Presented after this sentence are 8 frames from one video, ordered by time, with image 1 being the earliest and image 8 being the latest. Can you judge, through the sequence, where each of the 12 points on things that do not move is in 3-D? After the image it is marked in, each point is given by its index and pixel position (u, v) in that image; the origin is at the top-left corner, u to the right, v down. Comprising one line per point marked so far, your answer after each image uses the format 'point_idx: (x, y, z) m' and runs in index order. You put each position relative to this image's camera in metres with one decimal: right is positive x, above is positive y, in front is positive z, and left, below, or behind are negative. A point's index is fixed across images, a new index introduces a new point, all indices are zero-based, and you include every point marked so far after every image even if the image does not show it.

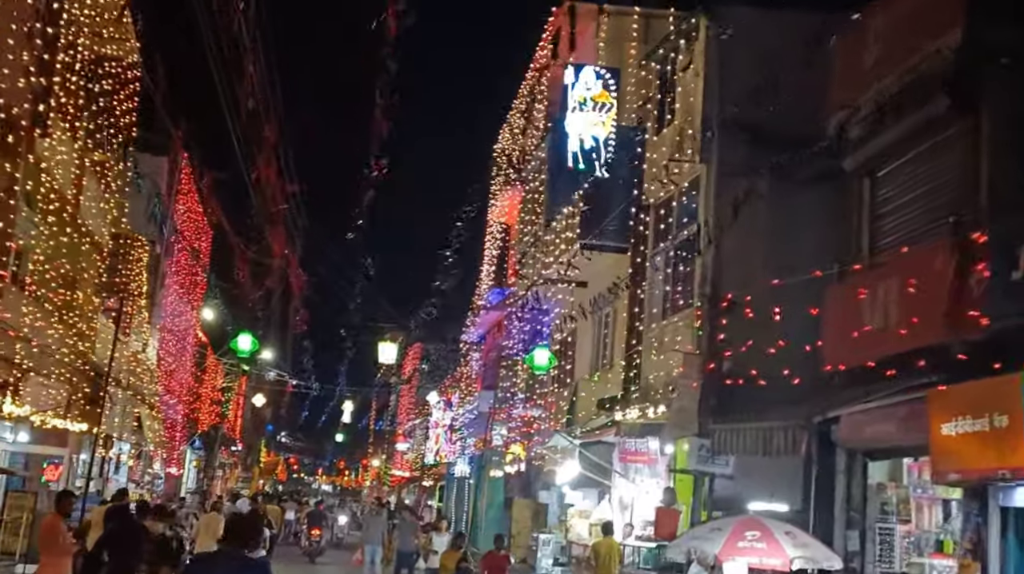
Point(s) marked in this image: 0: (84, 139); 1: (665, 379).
0: (-6.7, +2.3, +19.7) m
1: (+2.4, -1.4, +19.8) m
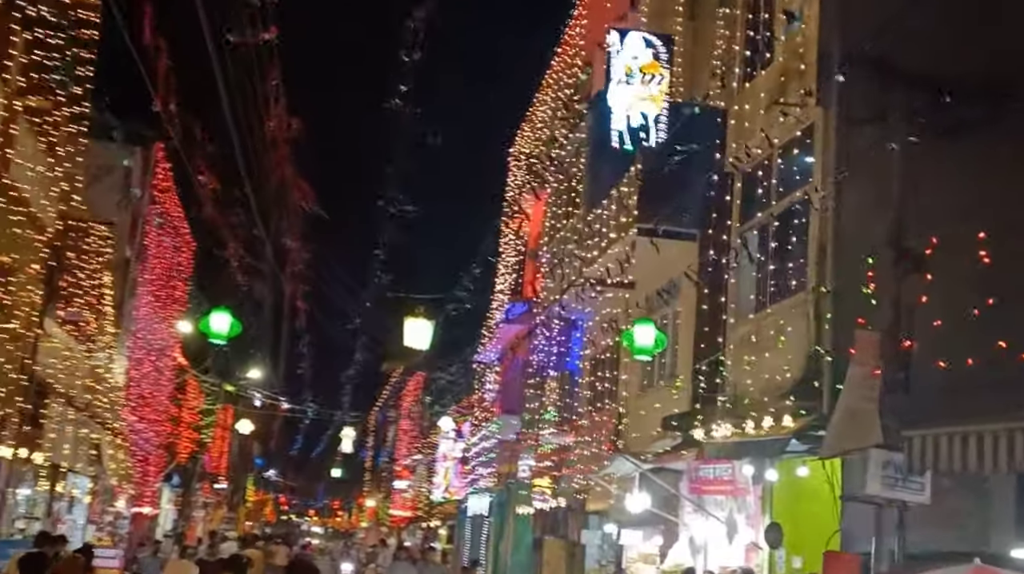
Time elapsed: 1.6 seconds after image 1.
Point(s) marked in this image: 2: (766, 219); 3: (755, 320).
0: (-6.0, +2.5, +15.2) m
1: (+3.1, -1.2, +15.3) m
2: (+3.2, +0.8, +15.8) m
3: (+3.1, -0.4, +15.9) m
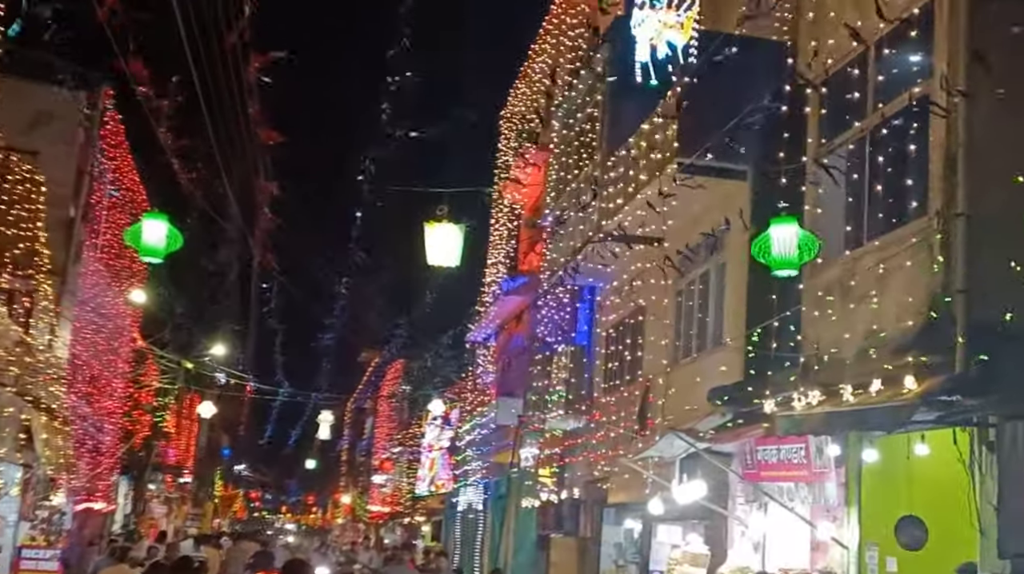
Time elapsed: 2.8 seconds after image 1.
0: (-5.7, +3.2, +11.6) m
1: (+3.4, -0.5, +11.9) m
2: (+3.4, +1.5, +12.4) m
3: (+3.3, +0.3, +12.5) m
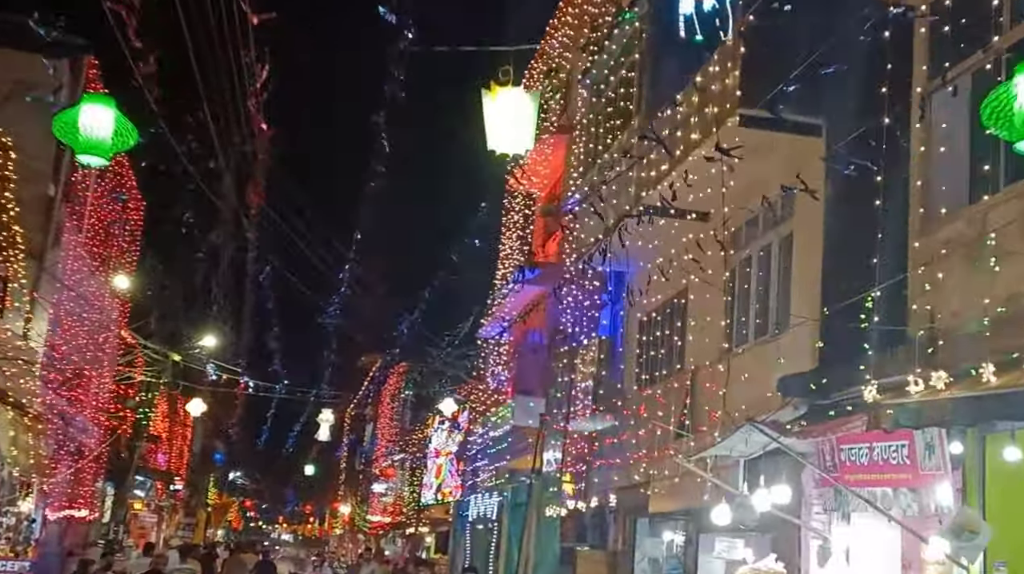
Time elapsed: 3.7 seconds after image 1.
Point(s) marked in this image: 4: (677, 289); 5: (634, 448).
0: (-5.2, +3.6, +9.3) m
1: (+3.8, -0.1, +9.6) m
2: (+3.9, +1.9, +10.1) m
3: (+3.7, +0.6, +10.2) m
4: (+2.2, 0.0, +17.7) m
5: (+1.7, -2.3, +18.1) m
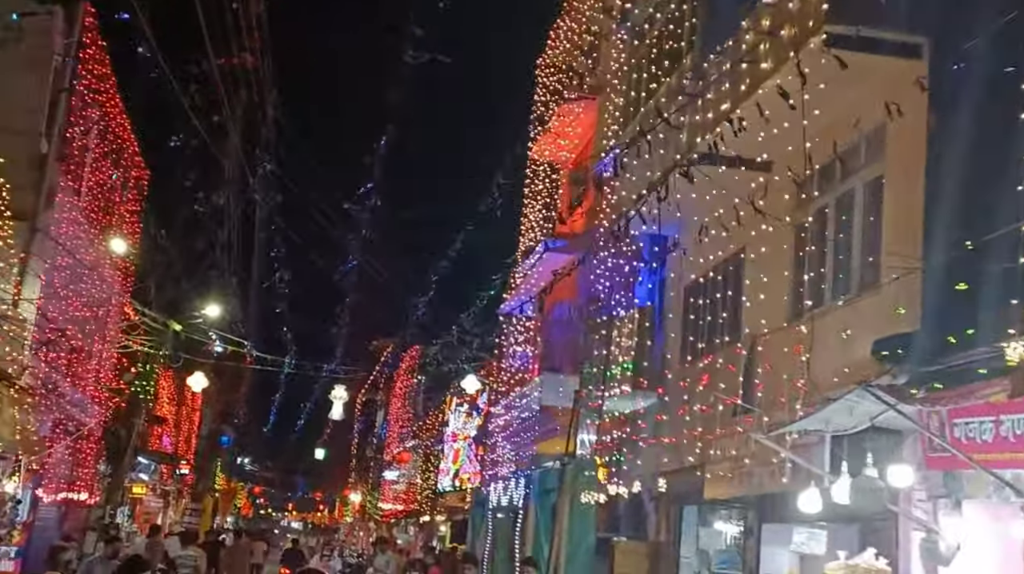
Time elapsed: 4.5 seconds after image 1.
0: (-4.8, +4.1, +7.4) m
1: (+4.2, +0.3, +7.6) m
2: (+4.3, +2.3, +8.1) m
3: (+4.2, +1.1, +8.2) m
4: (+2.7, +0.5, +15.7) m
5: (+2.2, -1.8, +16.1) m
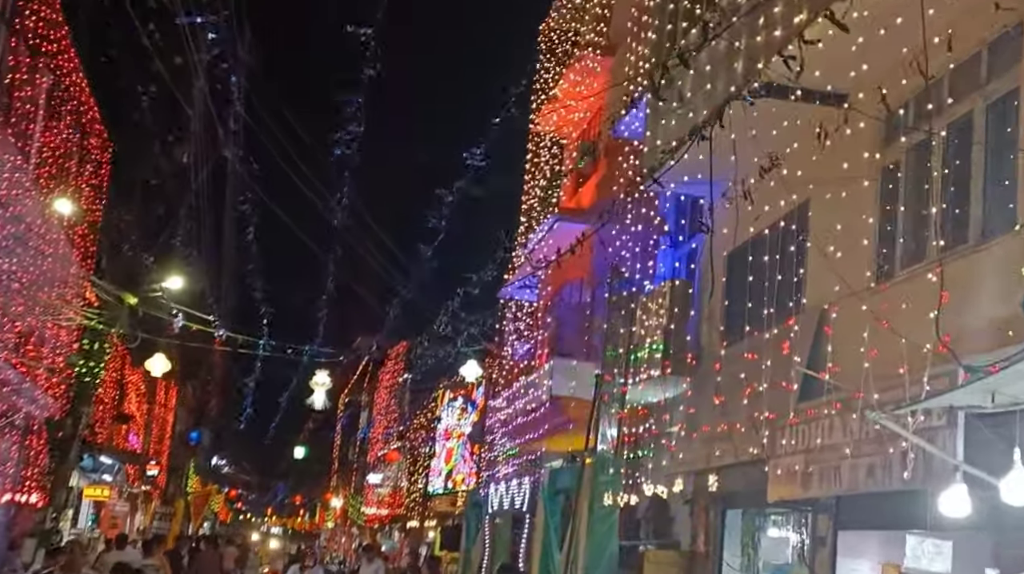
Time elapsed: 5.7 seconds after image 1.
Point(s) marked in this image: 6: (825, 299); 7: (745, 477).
0: (-4.5, +4.6, +4.5) m
1: (+4.5, +0.8, +4.8) m
2: (+4.6, +2.8, +5.3) m
3: (+4.5, +1.5, +5.5) m
4: (+3.0, +0.9, +13.0) m
5: (+2.4, -1.4, +13.4) m
6: (+3.0, -0.1, +11.8) m
7: (+2.4, -1.9, +13.1) m
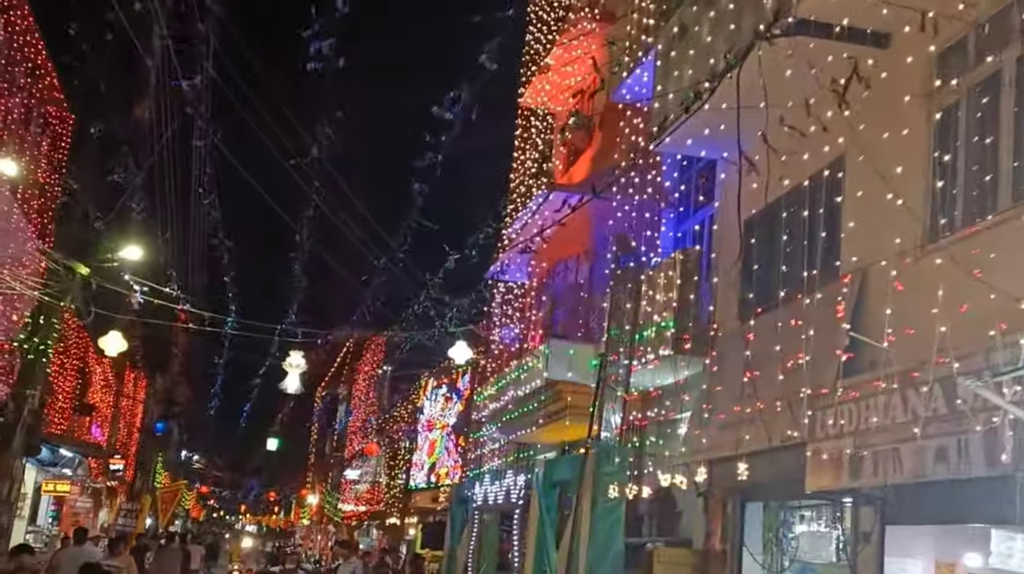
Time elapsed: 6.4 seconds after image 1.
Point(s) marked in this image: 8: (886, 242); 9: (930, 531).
0: (-4.3, +5.0, +2.8) m
1: (+4.7, +1.1, +3.3) m
2: (+4.8, +3.1, +3.8) m
3: (+4.6, +1.9, +3.9) m
4: (+3.0, +1.3, +11.4) m
5: (+2.4, -1.0, +11.8) m
6: (+3.0, +0.2, +10.2) m
7: (+2.5, -1.6, +11.5) m
8: (+3.1, +0.4, +10.4) m
9: (+3.4, -2.0, +10.4) m
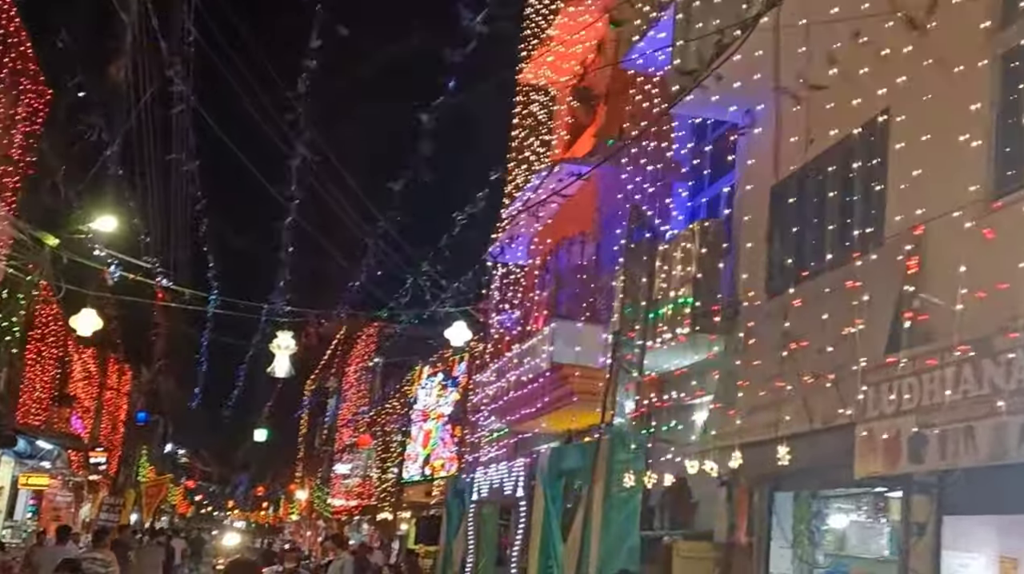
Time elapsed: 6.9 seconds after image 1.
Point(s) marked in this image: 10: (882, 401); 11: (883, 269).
0: (-4.1, +5.2, +1.5) m
1: (+4.9, +1.4, +2.1) m
2: (+5.0, +3.4, +2.6) m
3: (+4.8, +2.1, +2.8) m
4: (+3.1, +1.6, +10.2) m
5: (+2.5, -0.7, +10.6) m
6: (+3.1, +0.5, +9.0) m
7: (+2.6, -1.3, +10.3) m
8: (+3.2, +0.7, +9.2) m
9: (+3.5, -1.7, +9.2) m
10: (+2.7, -0.8, +9.1) m
11: (+2.8, +0.1, +9.7) m
